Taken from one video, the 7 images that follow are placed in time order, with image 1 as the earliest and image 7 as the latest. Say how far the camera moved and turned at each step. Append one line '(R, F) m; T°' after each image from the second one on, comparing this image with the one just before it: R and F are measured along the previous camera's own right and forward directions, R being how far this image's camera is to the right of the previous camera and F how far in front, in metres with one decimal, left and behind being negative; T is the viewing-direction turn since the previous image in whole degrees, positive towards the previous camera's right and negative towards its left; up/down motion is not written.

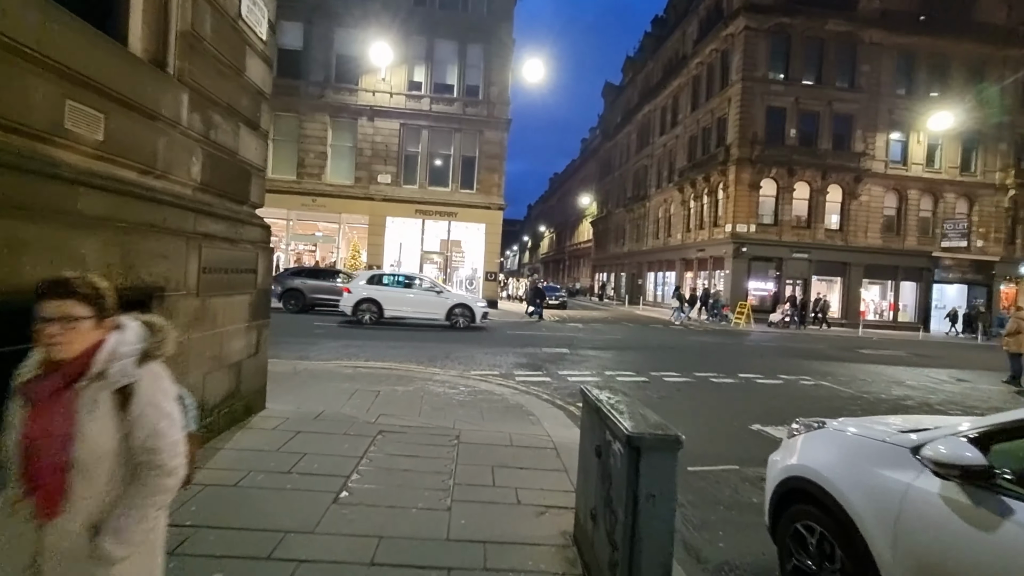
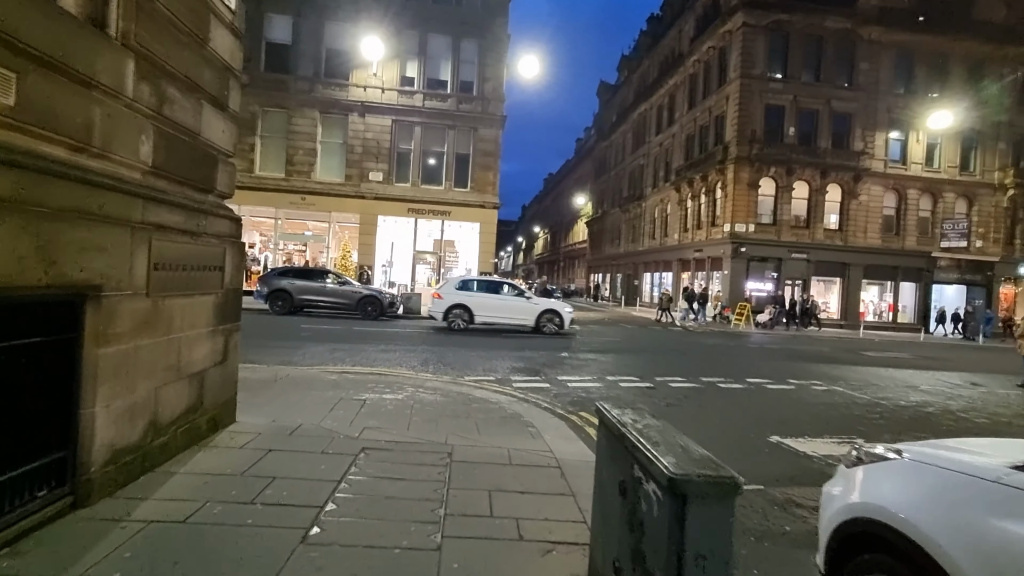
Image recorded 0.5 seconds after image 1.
(-0.1, +0.7) m; +1°
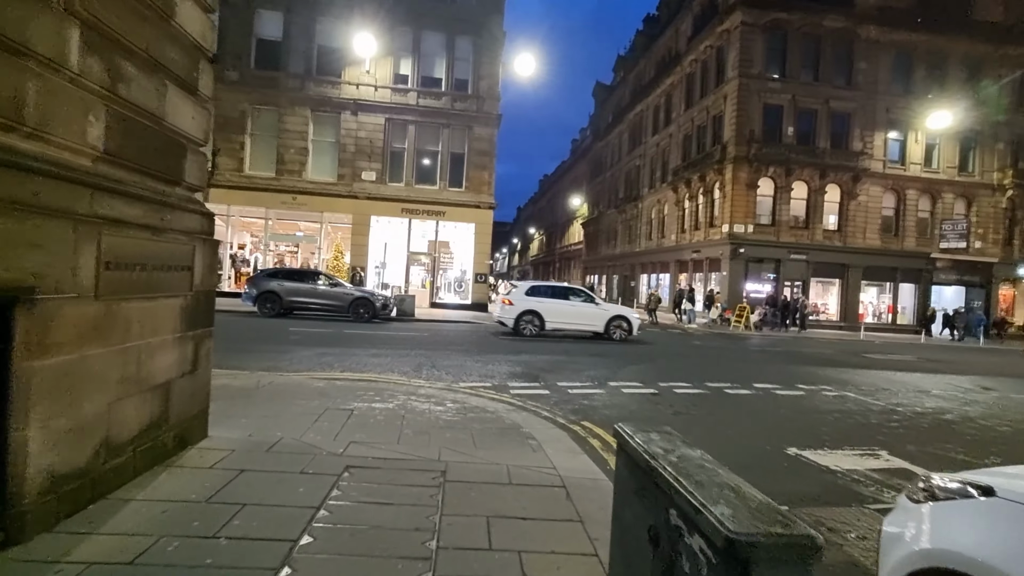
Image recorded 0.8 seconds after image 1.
(0.0, +0.5) m; +1°
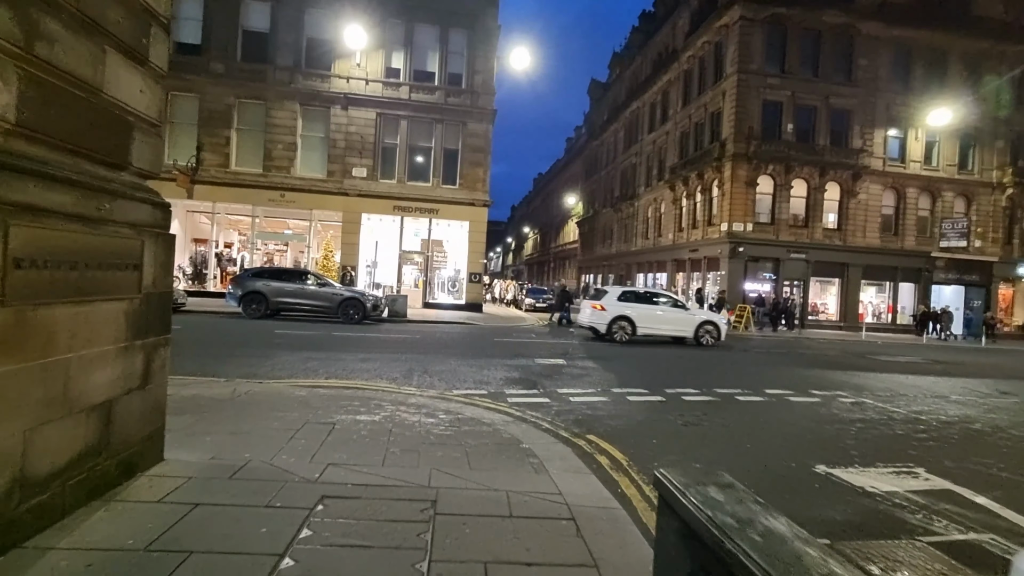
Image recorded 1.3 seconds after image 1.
(-0.1, +0.7) m; +1°
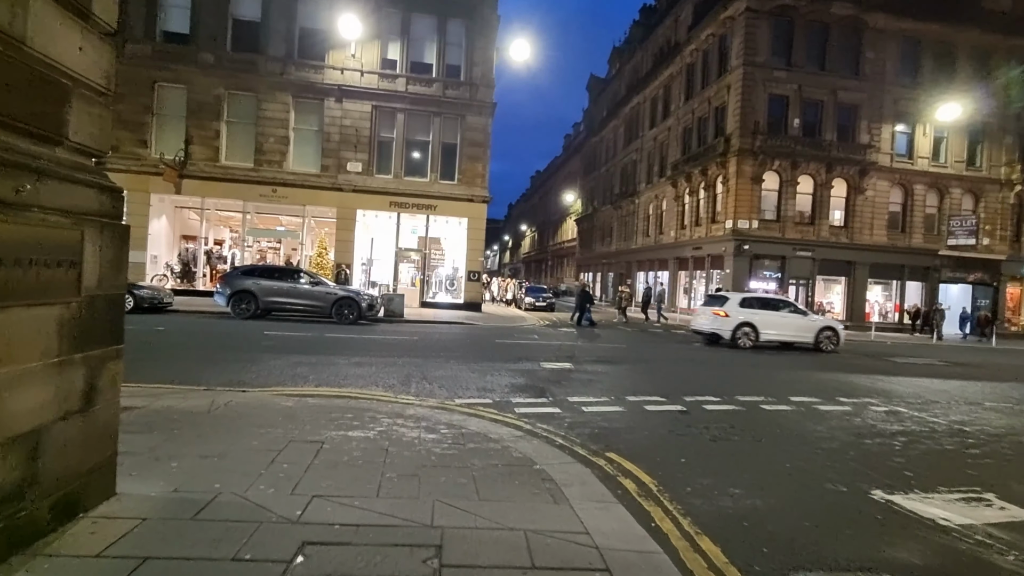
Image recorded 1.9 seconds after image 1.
(-0.2, +0.8) m; 0°
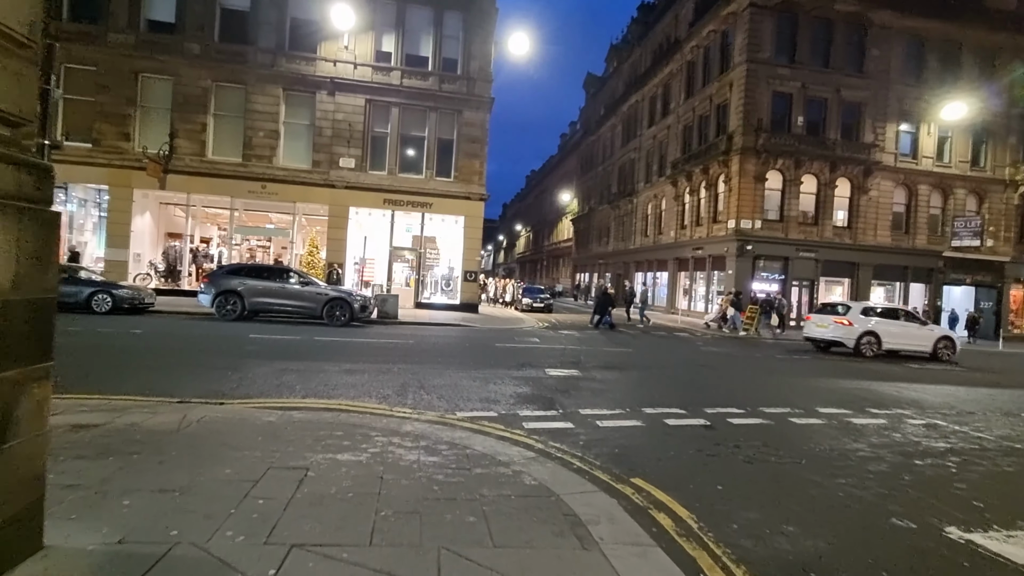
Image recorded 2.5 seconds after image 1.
(-0.2, +0.8) m; +1°
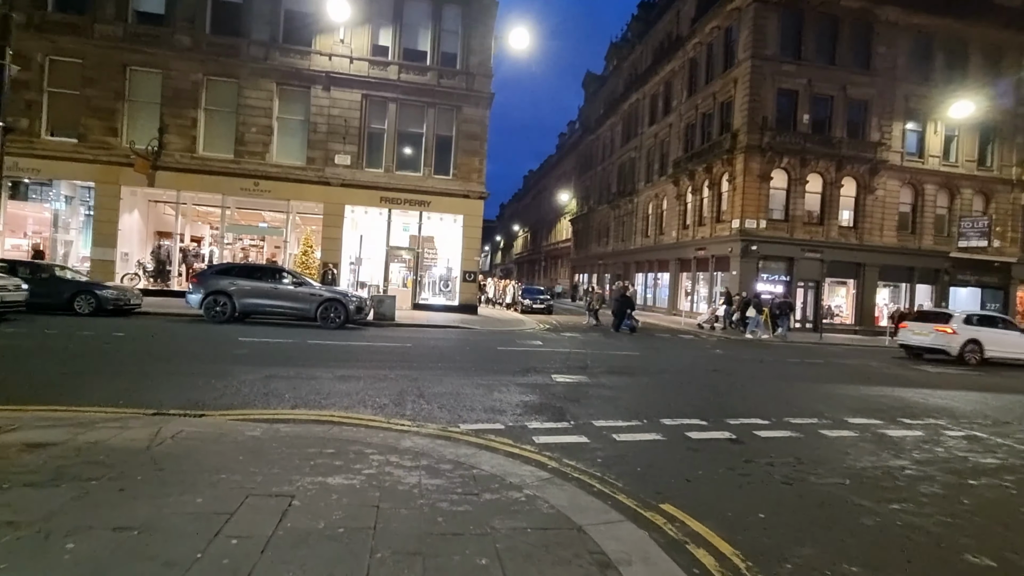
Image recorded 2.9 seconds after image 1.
(-0.2, +0.7) m; 0°
